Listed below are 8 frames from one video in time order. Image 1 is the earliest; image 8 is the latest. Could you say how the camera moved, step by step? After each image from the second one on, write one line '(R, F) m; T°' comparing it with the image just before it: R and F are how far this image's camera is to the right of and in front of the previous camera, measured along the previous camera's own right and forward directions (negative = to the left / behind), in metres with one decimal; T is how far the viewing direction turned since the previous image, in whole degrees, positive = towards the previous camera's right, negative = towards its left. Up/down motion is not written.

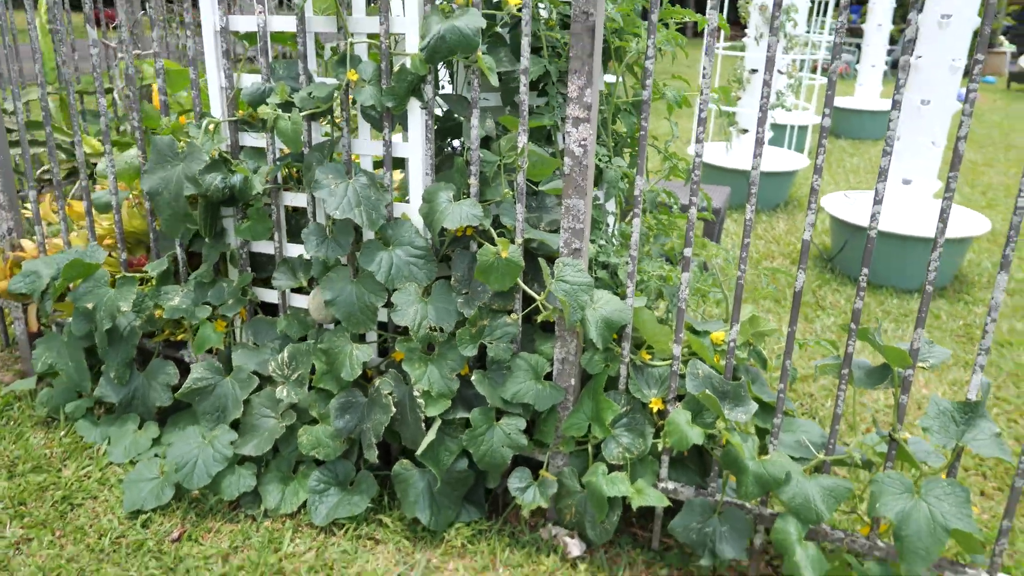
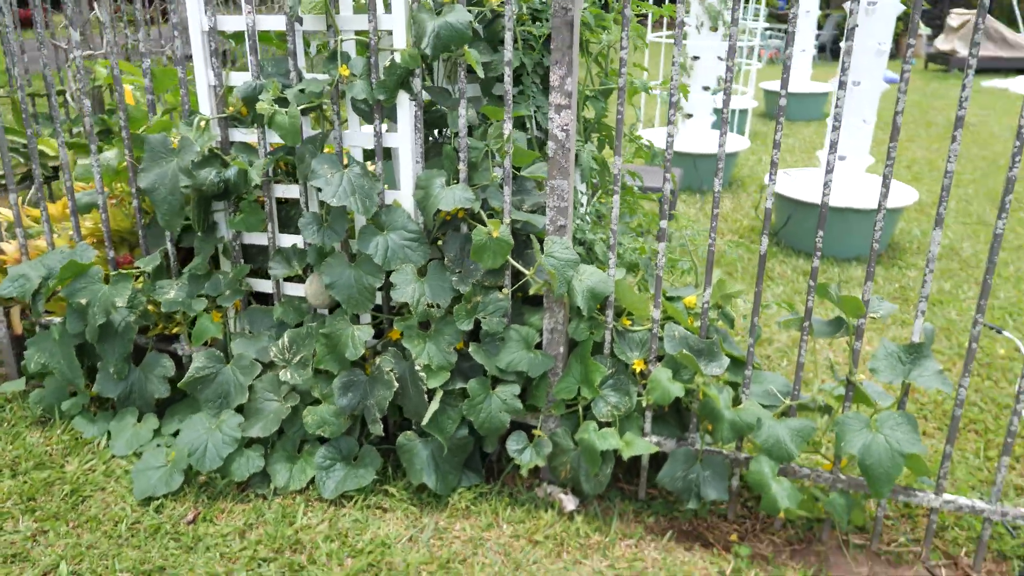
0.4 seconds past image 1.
(-0.1, -0.2) m; +4°
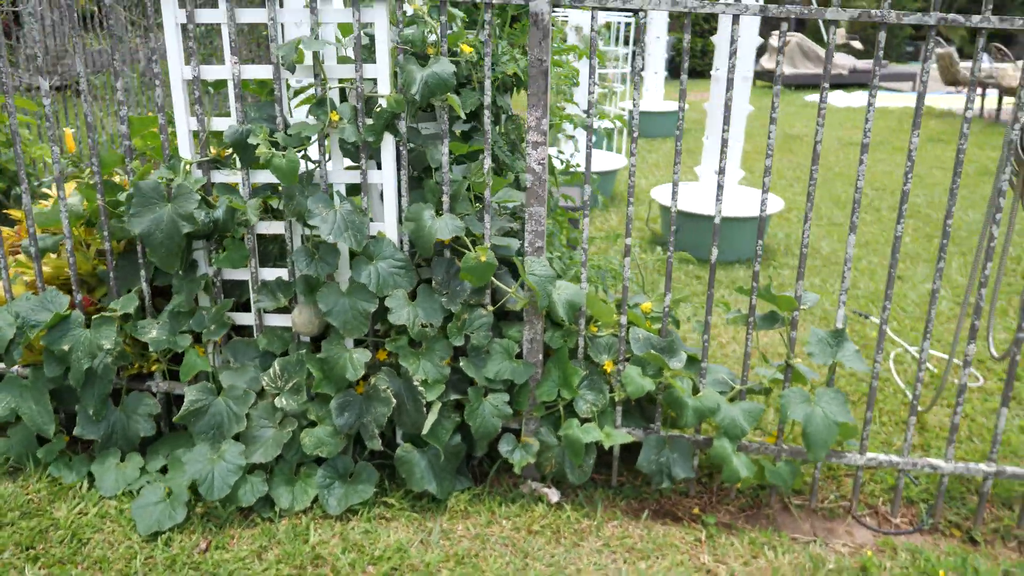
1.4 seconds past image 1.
(-0.4, -0.2) m; +10°
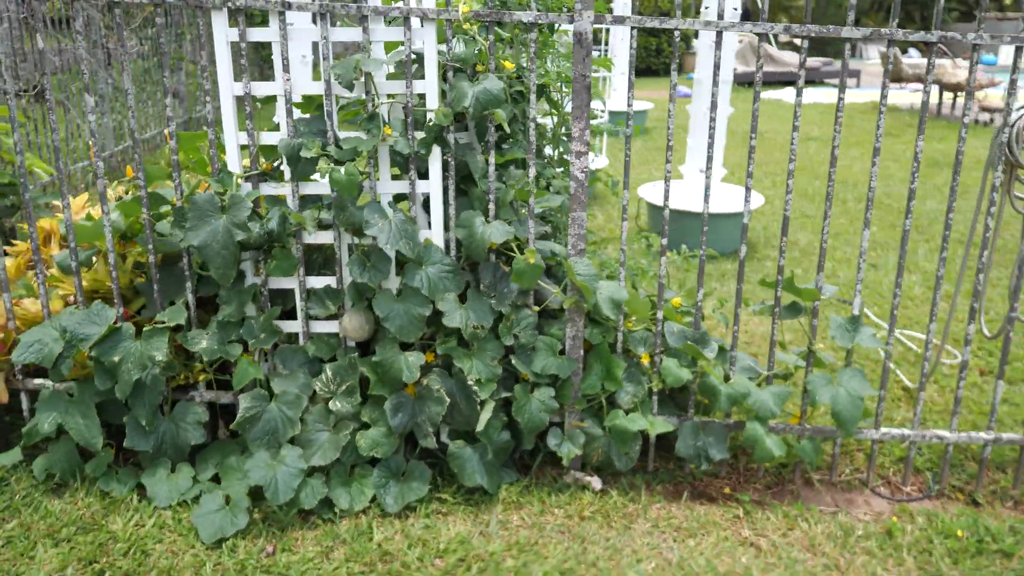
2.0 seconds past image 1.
(-0.4, -0.1) m; +4°
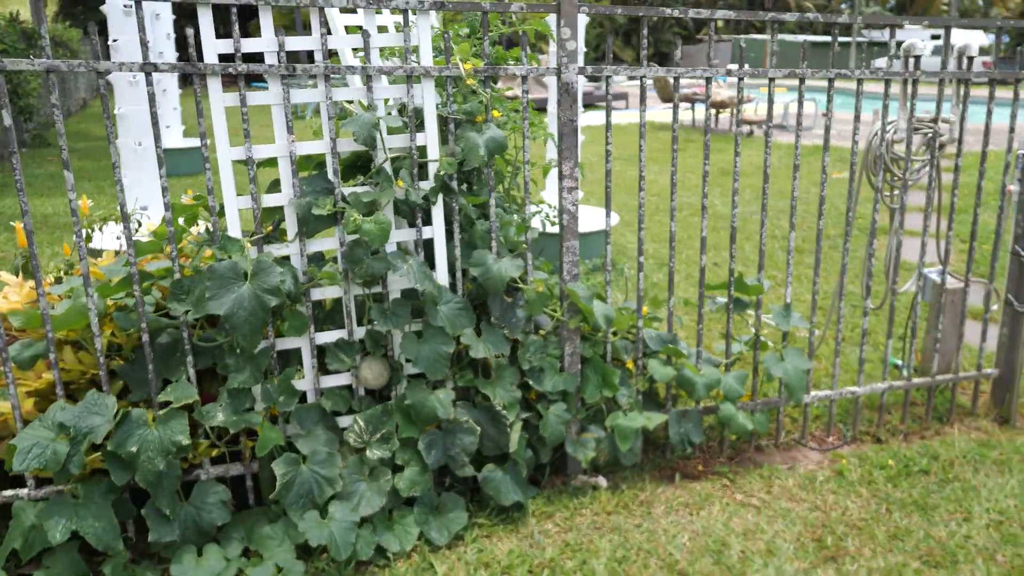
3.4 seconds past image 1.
(-0.9, -0.1) m; +17°
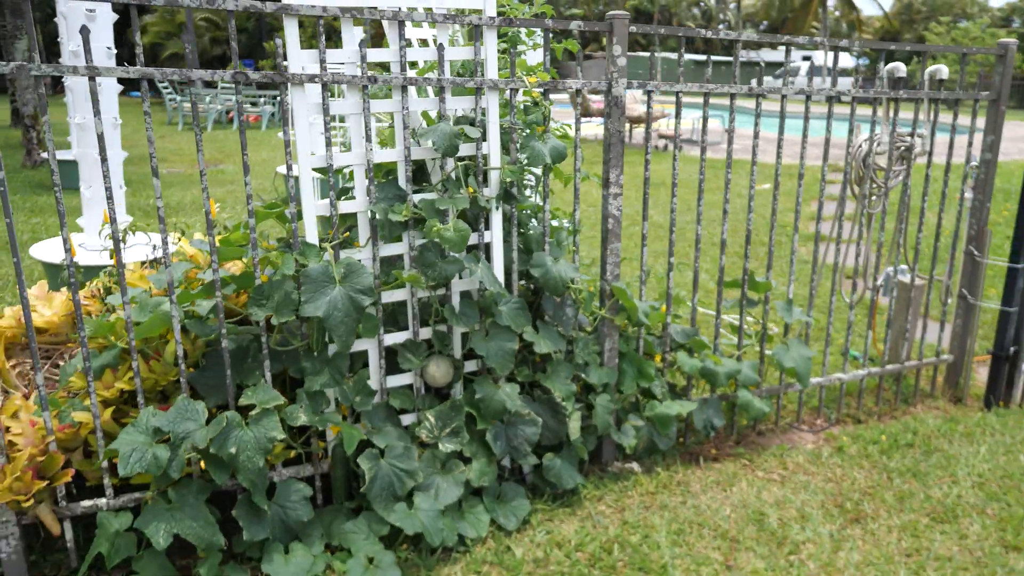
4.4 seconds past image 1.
(-0.7, -0.2) m; +8°
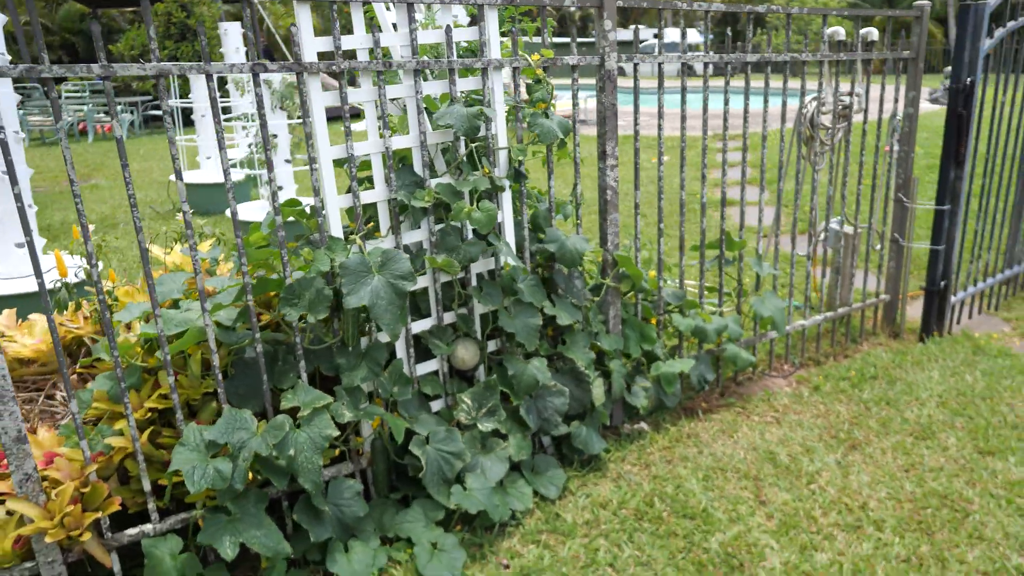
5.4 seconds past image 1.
(-0.6, 0.0) m; +9°
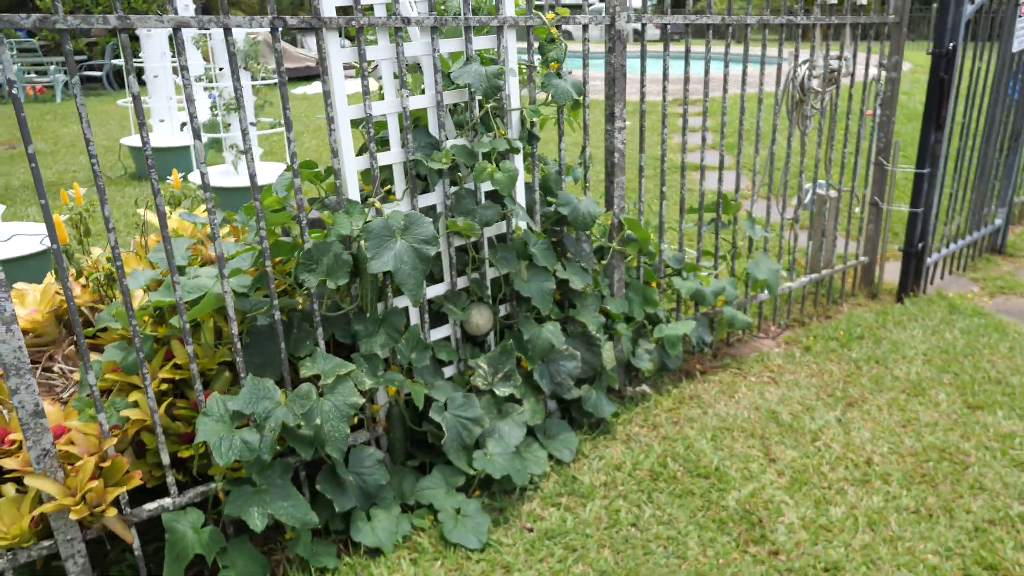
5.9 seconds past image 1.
(-0.3, 0.0) m; +4°
